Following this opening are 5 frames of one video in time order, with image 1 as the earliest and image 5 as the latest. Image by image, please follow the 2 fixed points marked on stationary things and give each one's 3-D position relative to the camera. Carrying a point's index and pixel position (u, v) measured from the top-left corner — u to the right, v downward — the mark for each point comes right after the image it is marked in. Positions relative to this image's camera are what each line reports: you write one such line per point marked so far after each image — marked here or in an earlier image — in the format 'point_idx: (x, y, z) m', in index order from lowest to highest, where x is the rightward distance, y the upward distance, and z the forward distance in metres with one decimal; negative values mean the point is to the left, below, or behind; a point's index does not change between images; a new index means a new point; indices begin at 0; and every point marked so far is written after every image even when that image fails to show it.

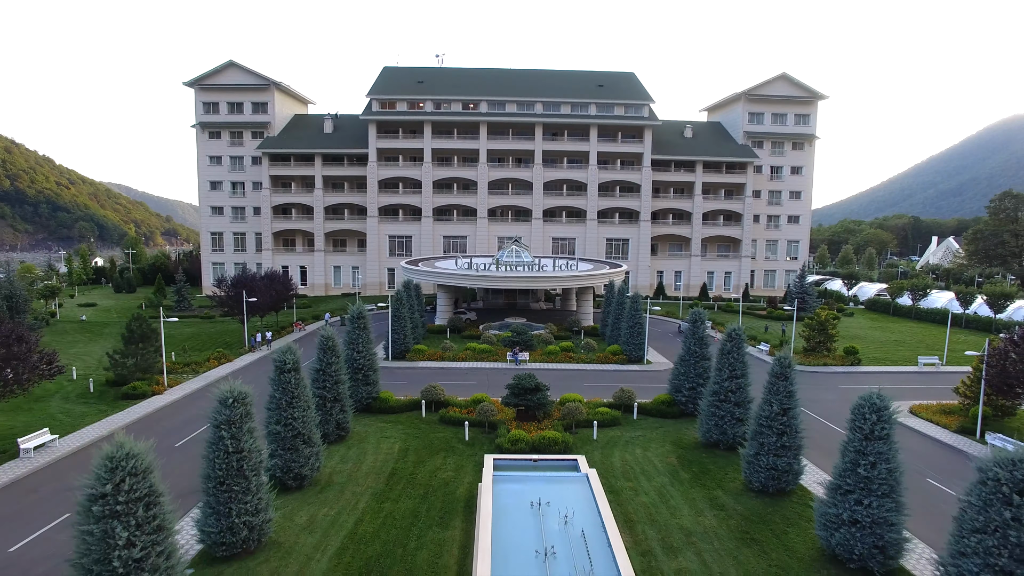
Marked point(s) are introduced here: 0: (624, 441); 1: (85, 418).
0: (+3.6, -4.9, +16.4) m
1: (-15.2, -4.6, +18.3) m
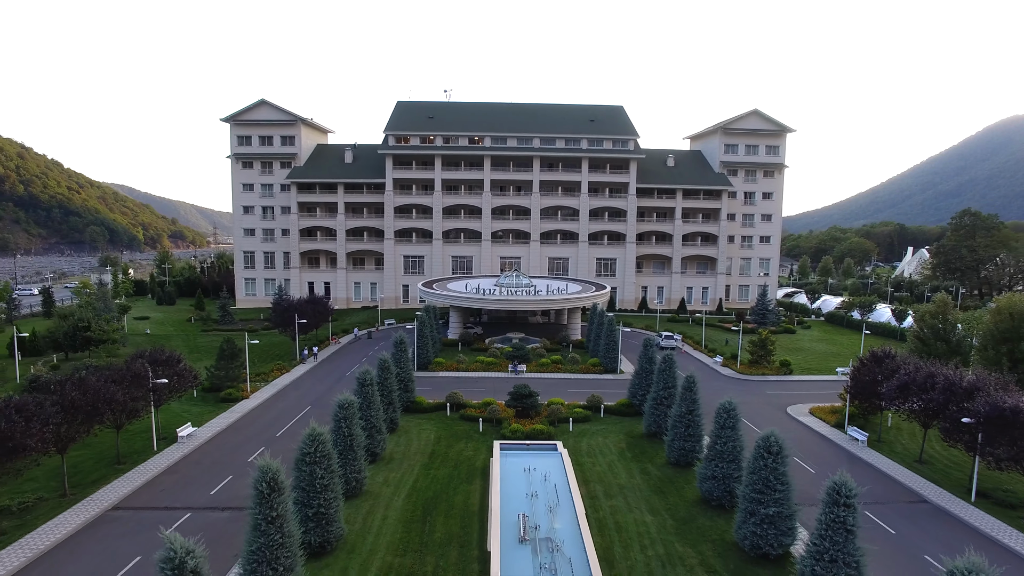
0: (+3.6, -6.6, +23.3) m
1: (-15.2, -6.3, +25.3) m
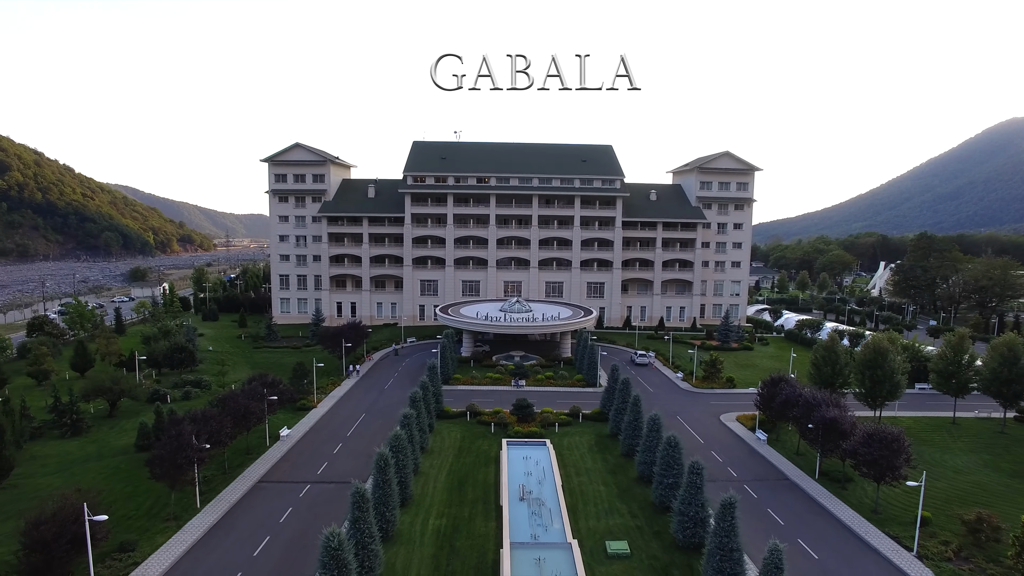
0: (+3.8, -9.3, +32.7) m
1: (-15.0, -9.0, +34.7) m
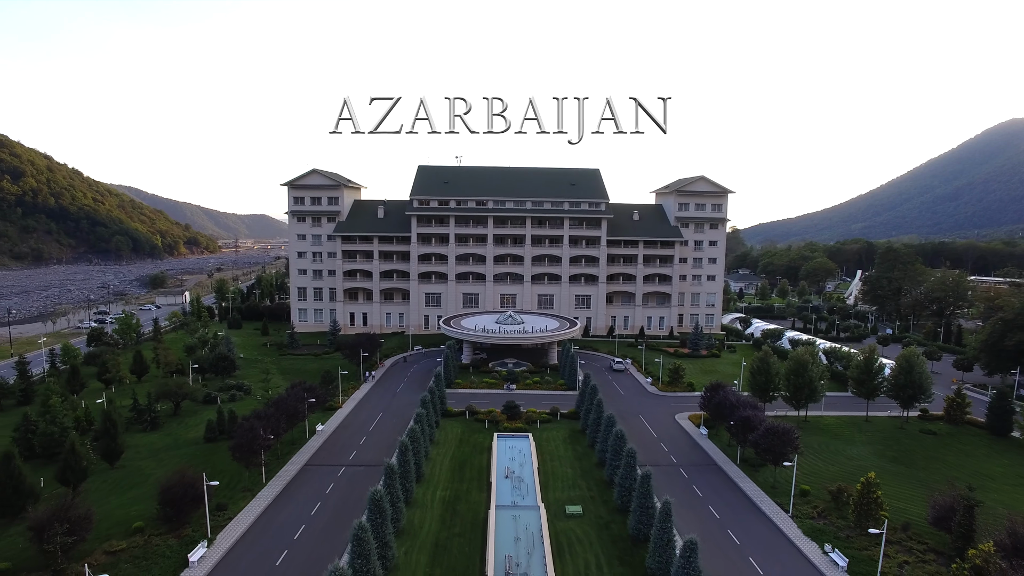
0: (+3.0, -11.1, +40.5) m
1: (-15.8, -10.8, +42.6) m
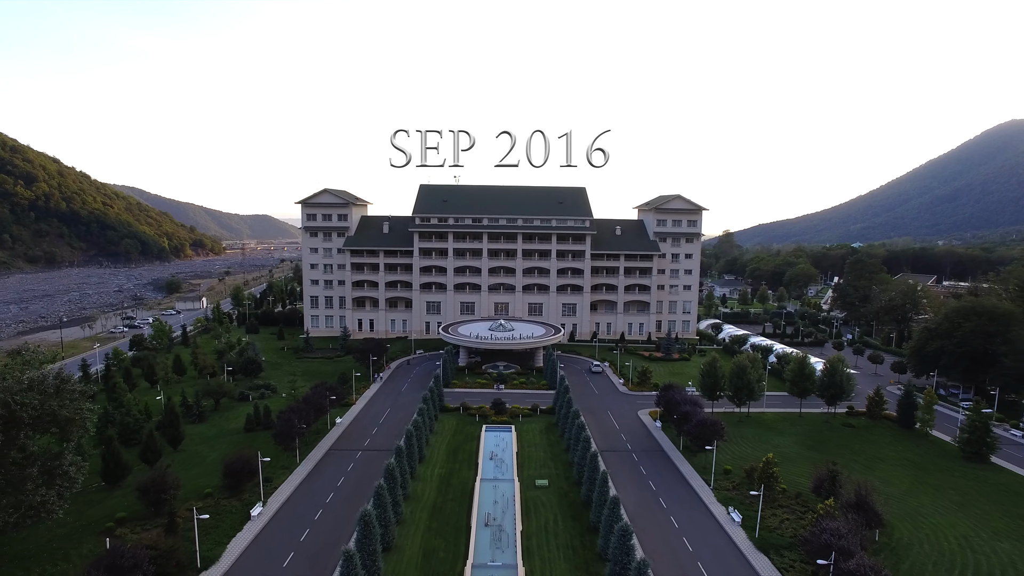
0: (+1.8, -12.6, +48.4) m
1: (-17.0, -12.3, +50.5) m
